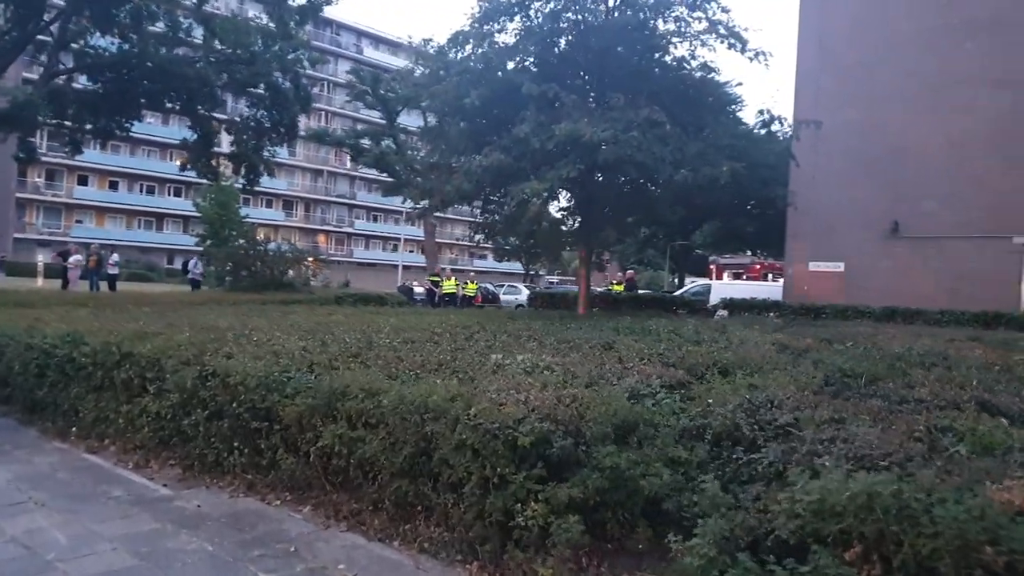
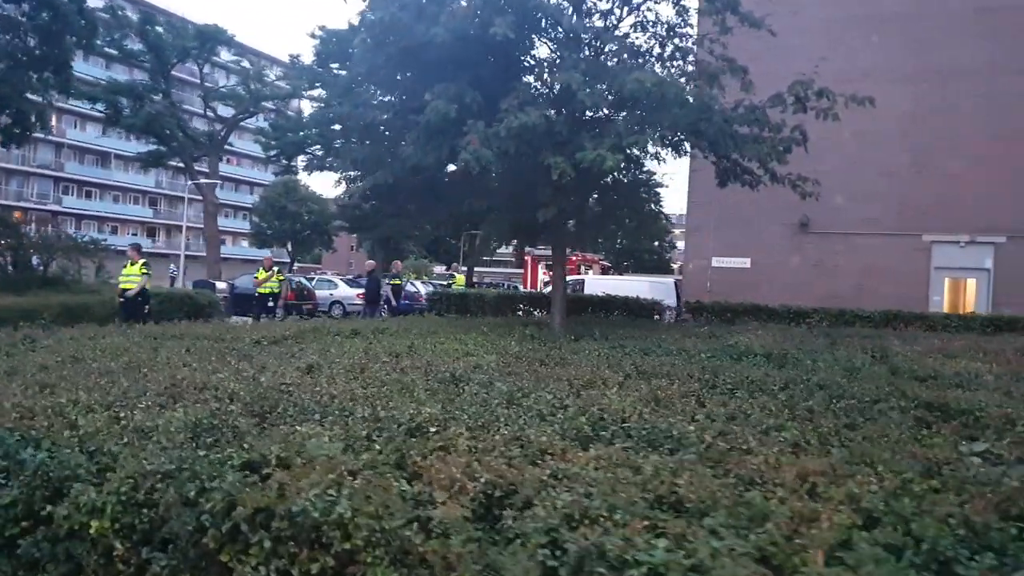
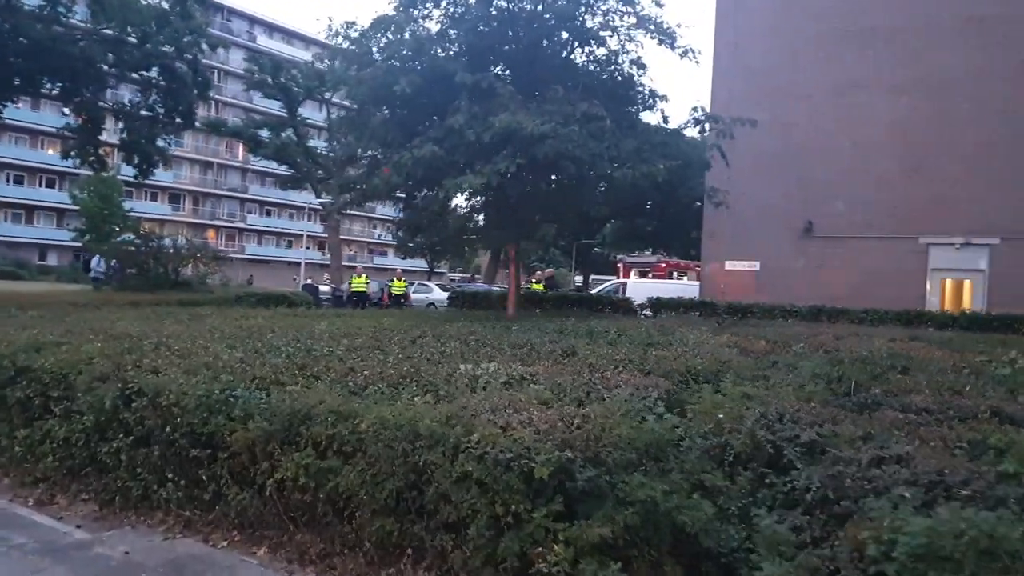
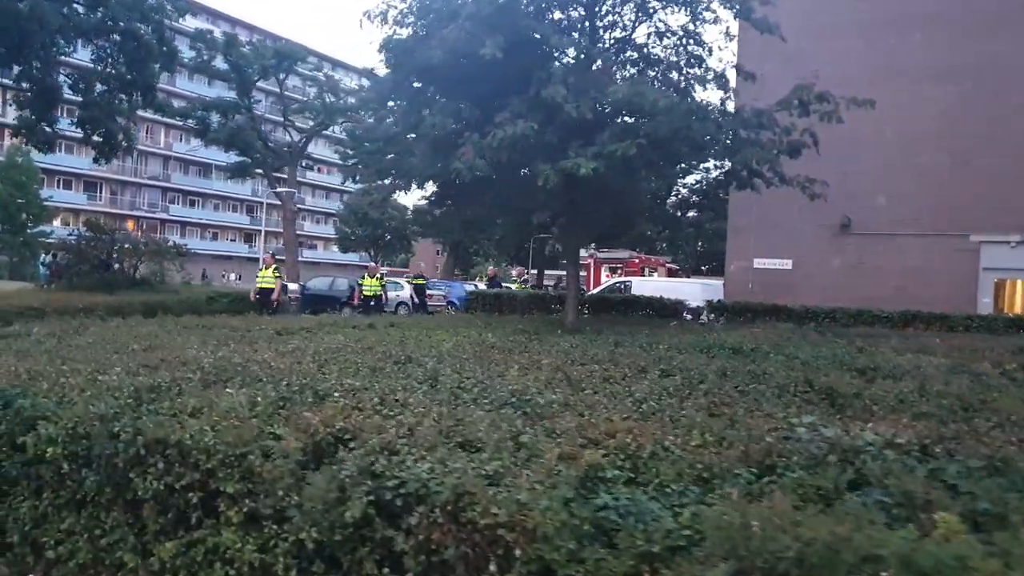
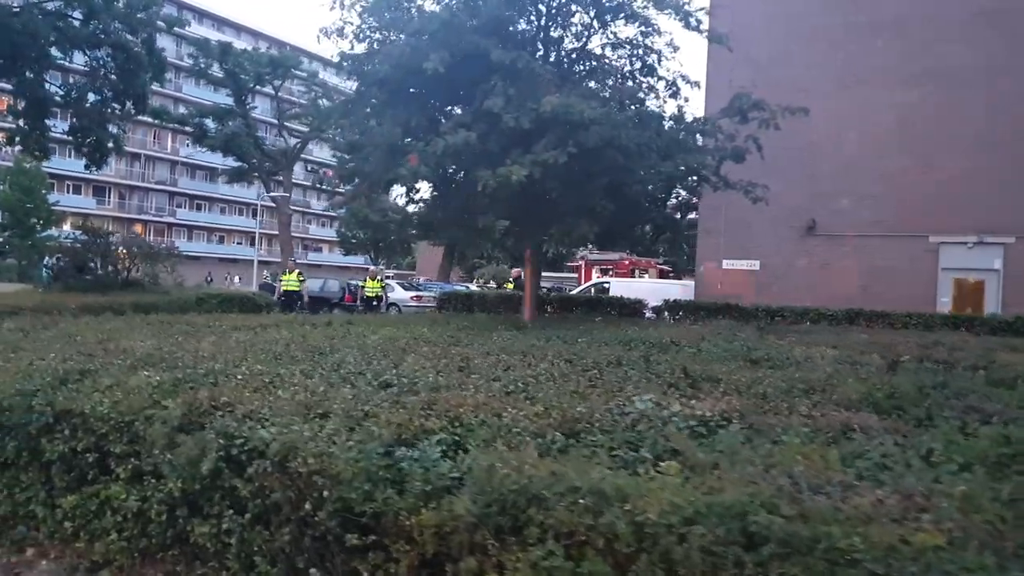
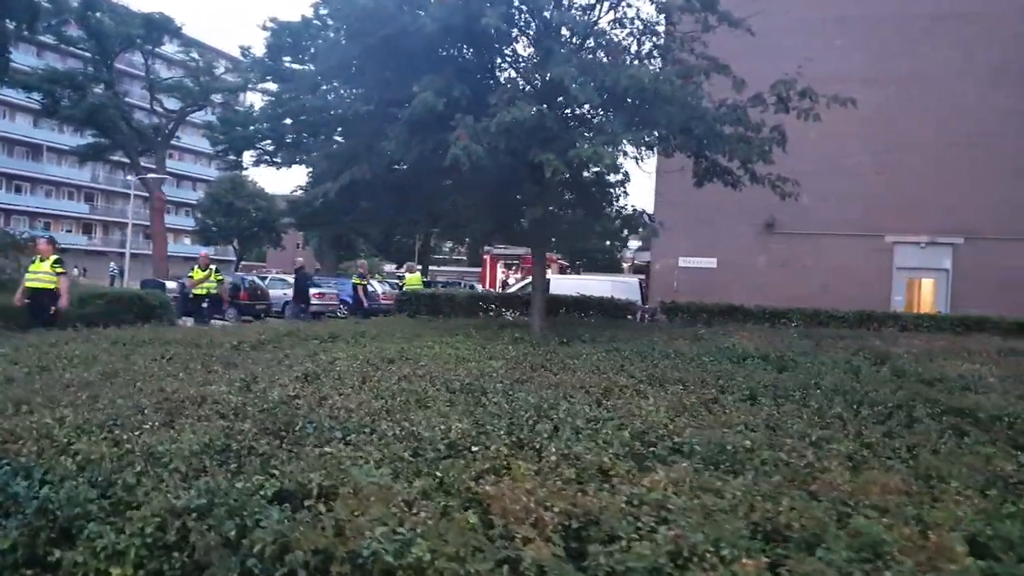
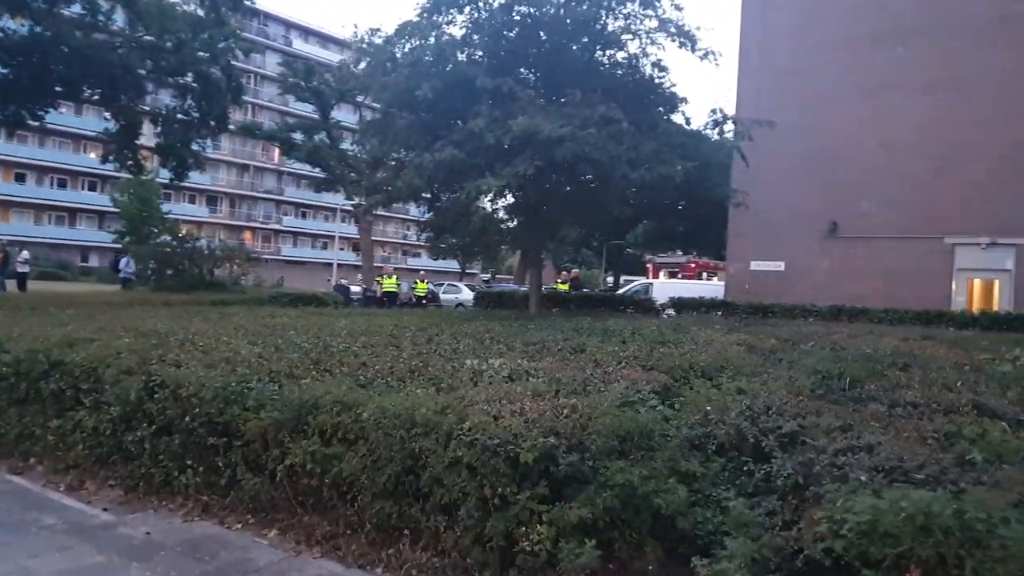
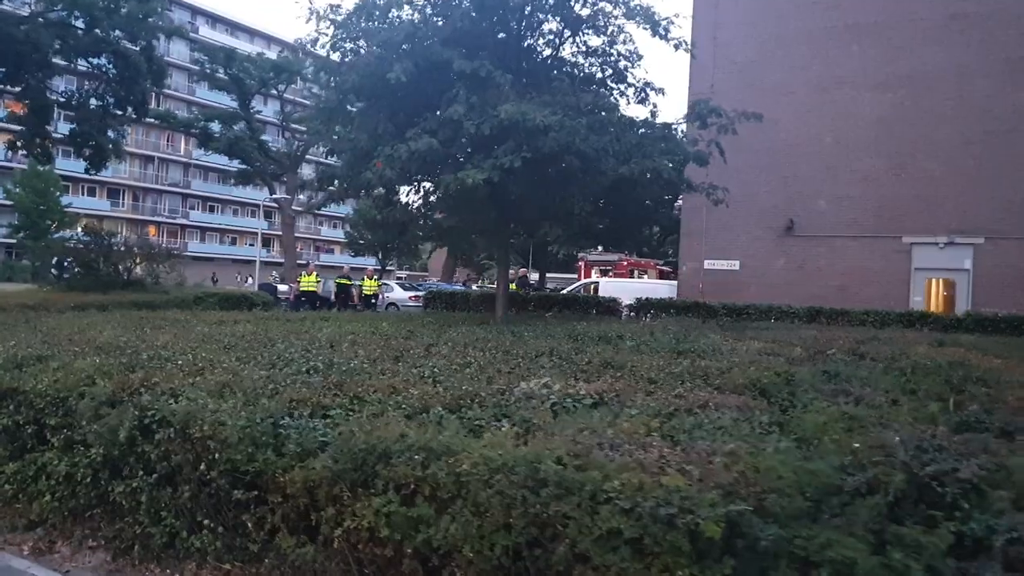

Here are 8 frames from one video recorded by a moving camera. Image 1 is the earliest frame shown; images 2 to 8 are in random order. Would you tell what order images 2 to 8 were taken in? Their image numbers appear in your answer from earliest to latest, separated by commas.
7, 3, 8, 5, 4, 2, 6
